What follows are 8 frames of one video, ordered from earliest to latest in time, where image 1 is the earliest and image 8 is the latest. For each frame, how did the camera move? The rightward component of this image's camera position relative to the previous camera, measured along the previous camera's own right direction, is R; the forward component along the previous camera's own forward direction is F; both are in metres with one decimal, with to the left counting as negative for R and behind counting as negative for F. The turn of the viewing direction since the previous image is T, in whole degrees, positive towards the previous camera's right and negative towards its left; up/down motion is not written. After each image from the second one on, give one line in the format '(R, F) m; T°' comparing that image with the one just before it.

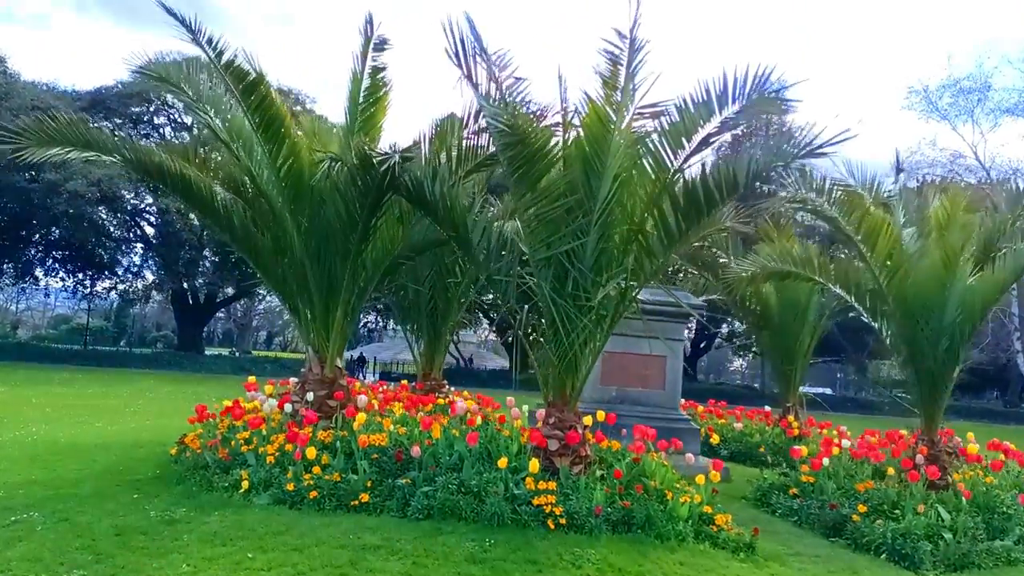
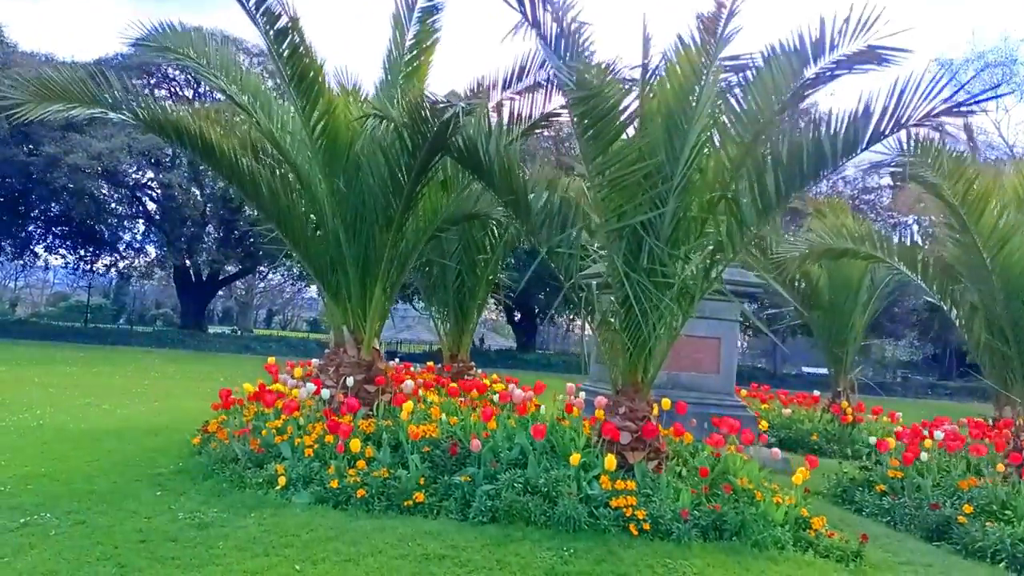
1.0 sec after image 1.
(-0.4, +0.6) m; 0°
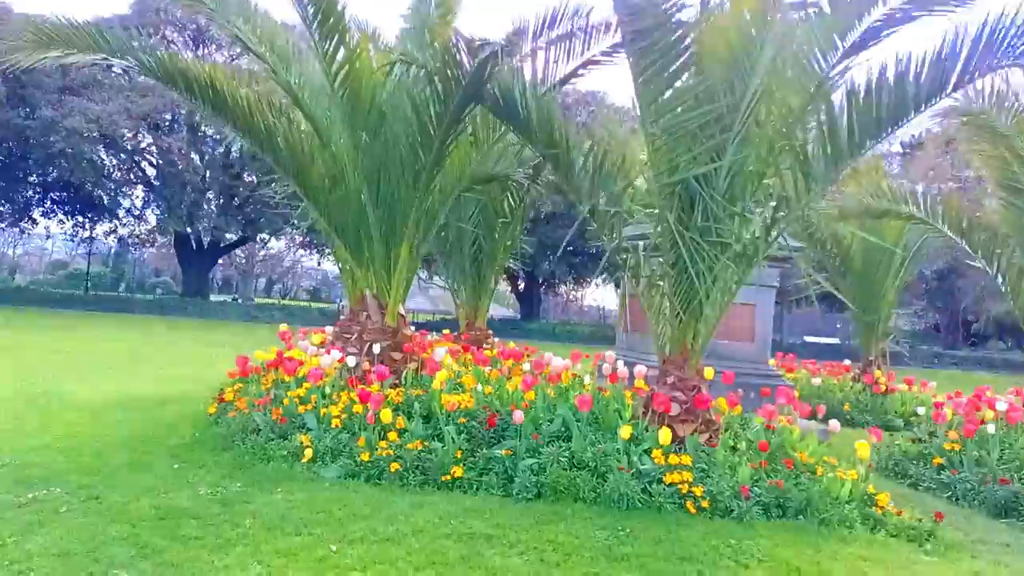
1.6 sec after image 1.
(-0.2, +0.3) m; 0°
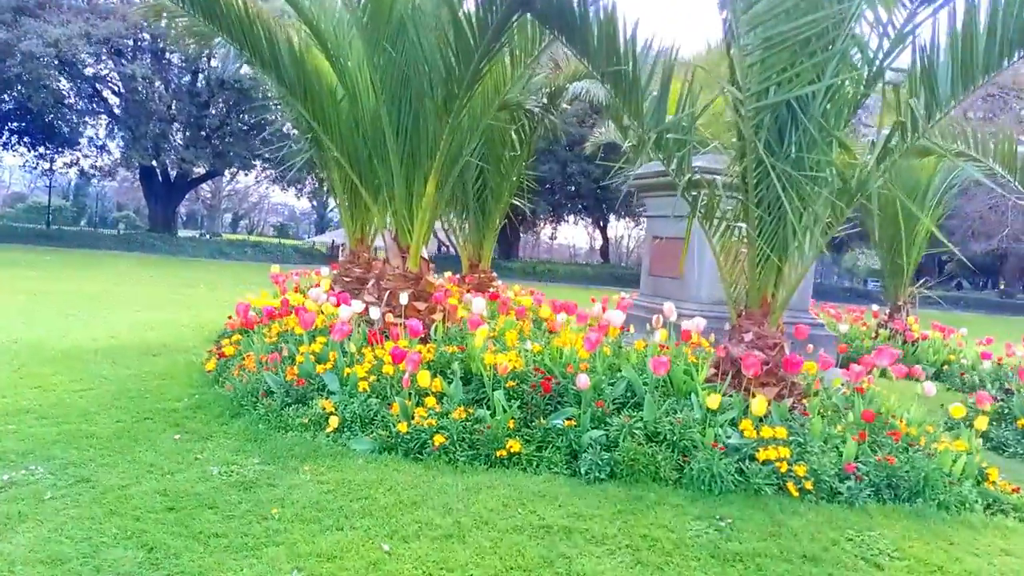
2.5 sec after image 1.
(-0.4, +0.7) m; +2°
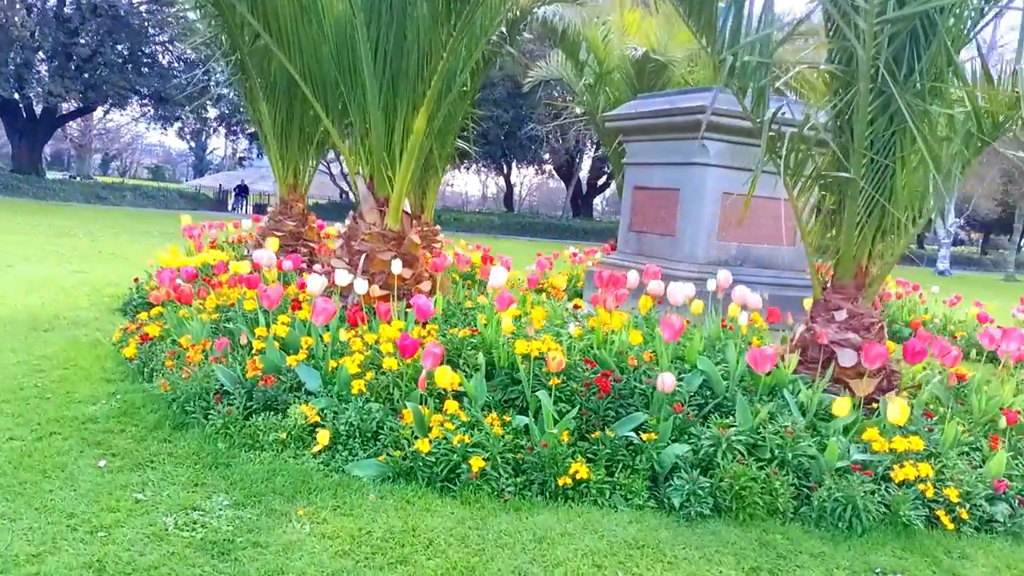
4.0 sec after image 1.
(-0.5, +1.0) m; +7°
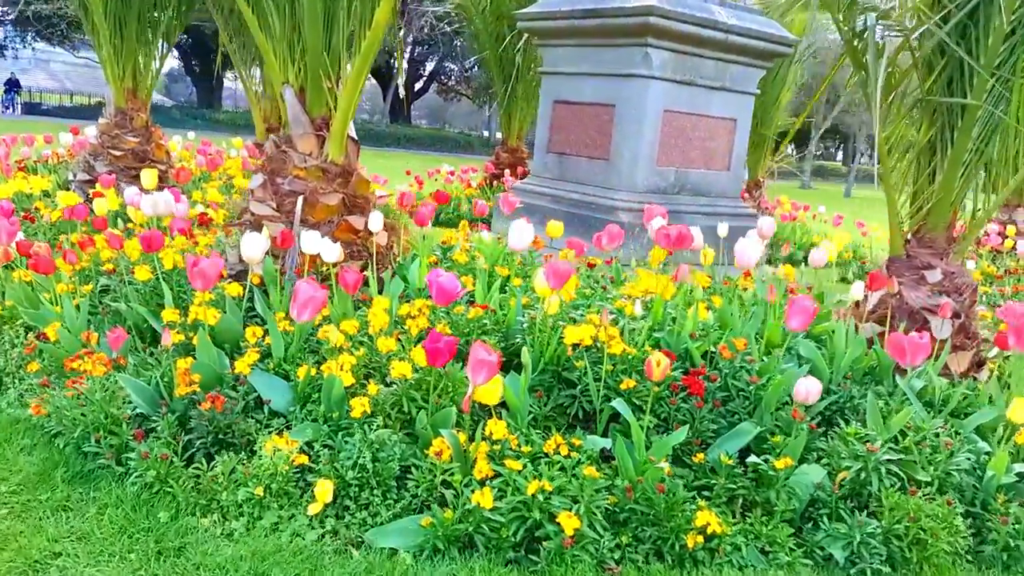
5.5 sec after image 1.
(-0.6, +0.9) m; +13°
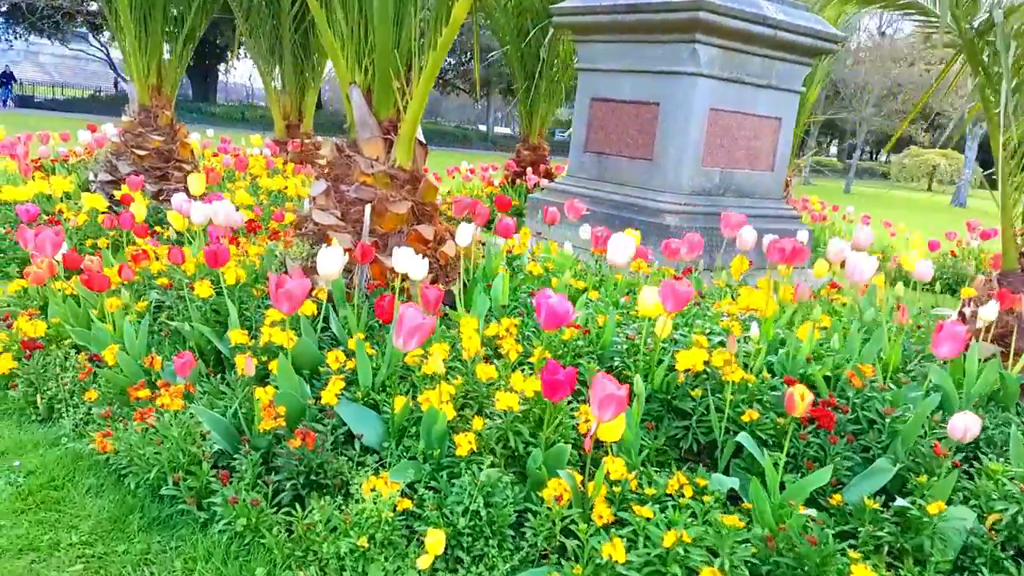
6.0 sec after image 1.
(-0.3, +0.2) m; +1°
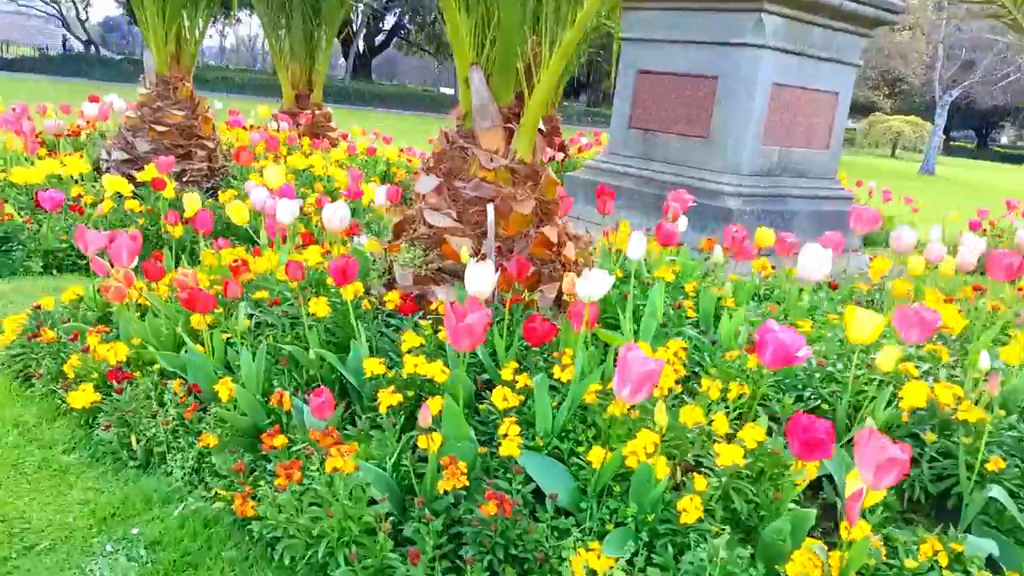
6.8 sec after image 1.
(-0.5, +0.3) m; +3°
